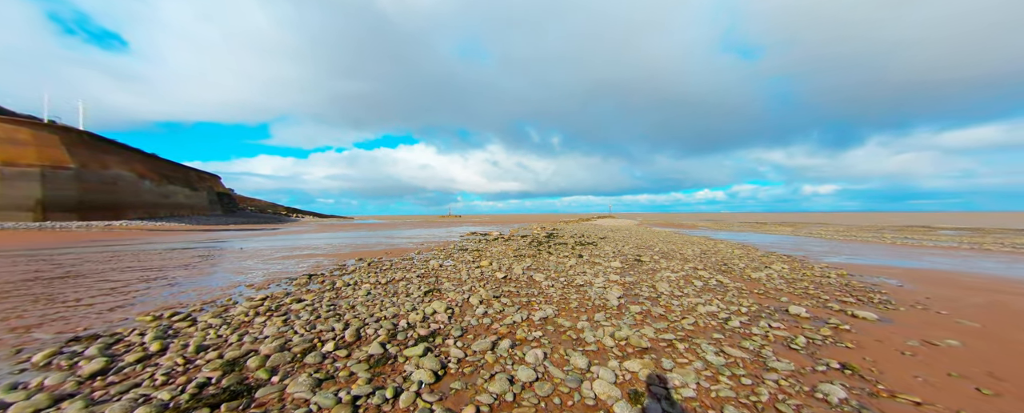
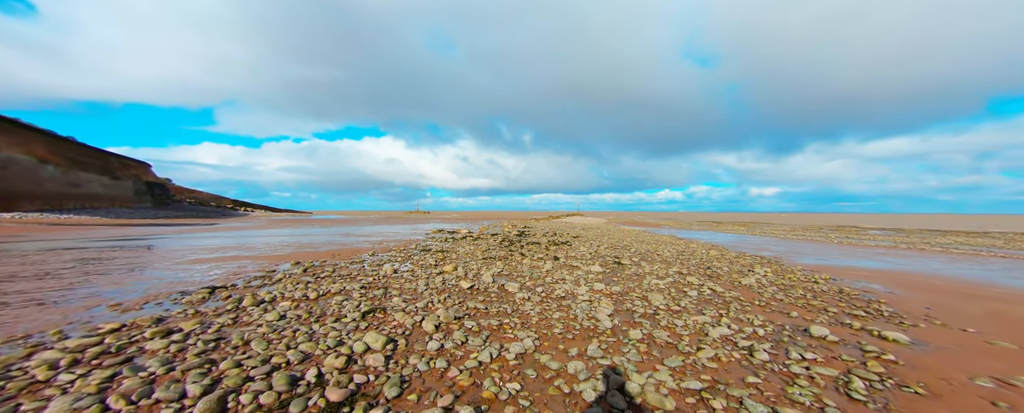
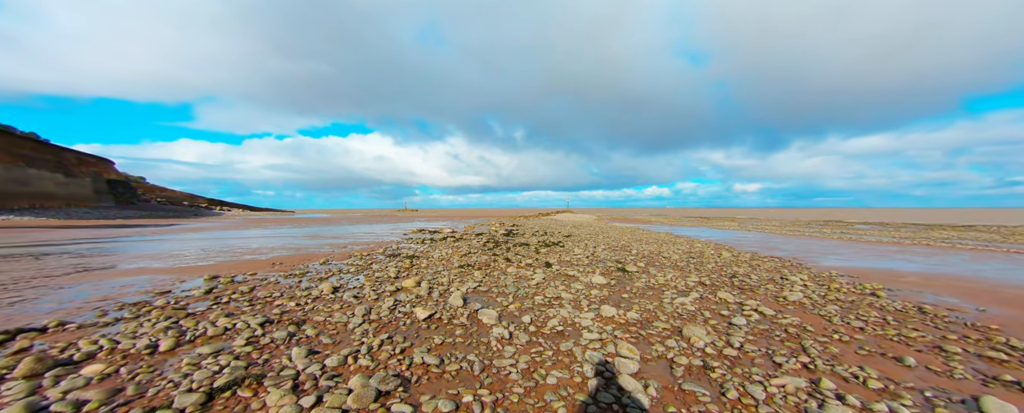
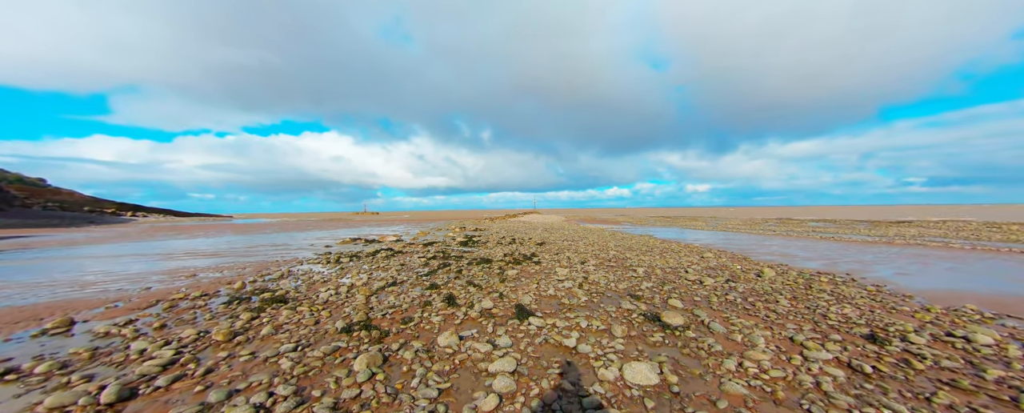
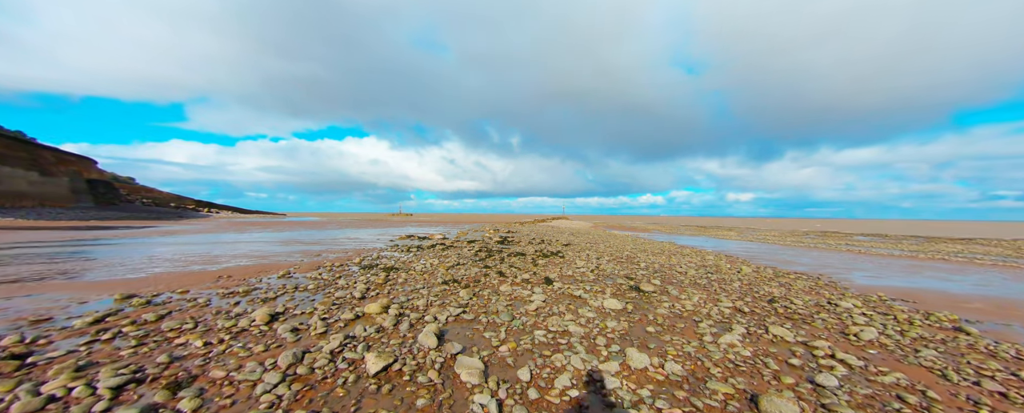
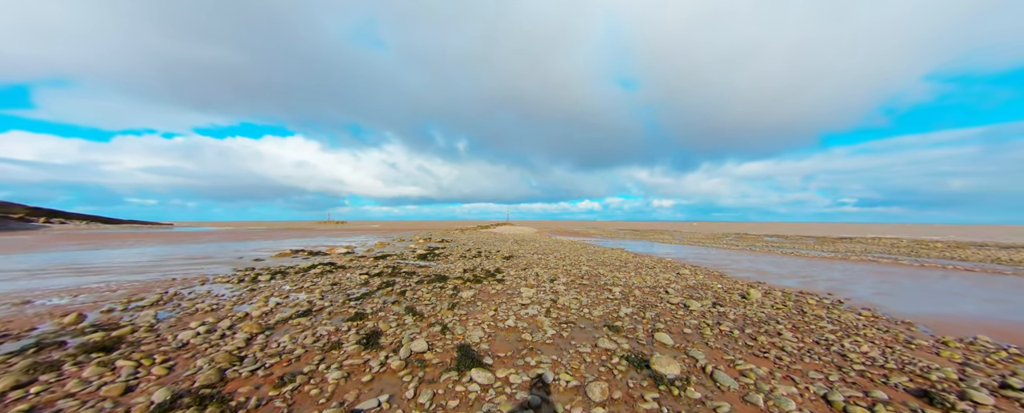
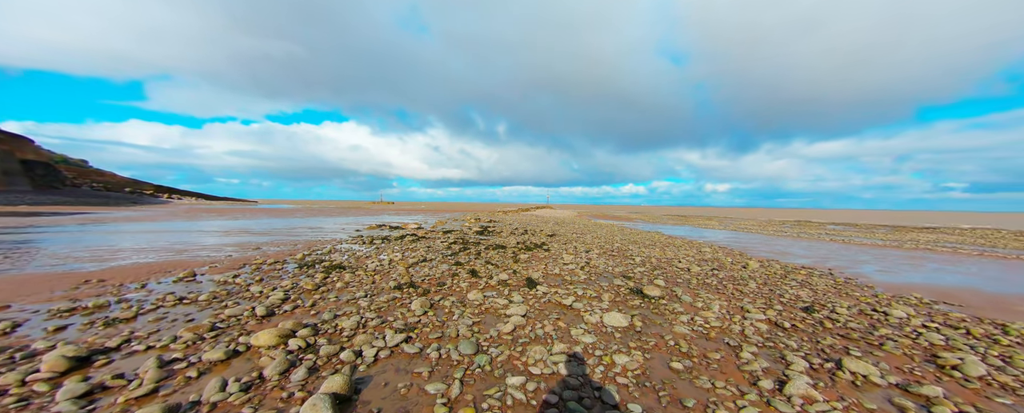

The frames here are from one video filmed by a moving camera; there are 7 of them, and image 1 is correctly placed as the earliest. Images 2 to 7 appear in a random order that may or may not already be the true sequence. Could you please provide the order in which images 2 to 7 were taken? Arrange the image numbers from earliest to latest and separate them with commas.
2, 3, 5, 7, 4, 6
